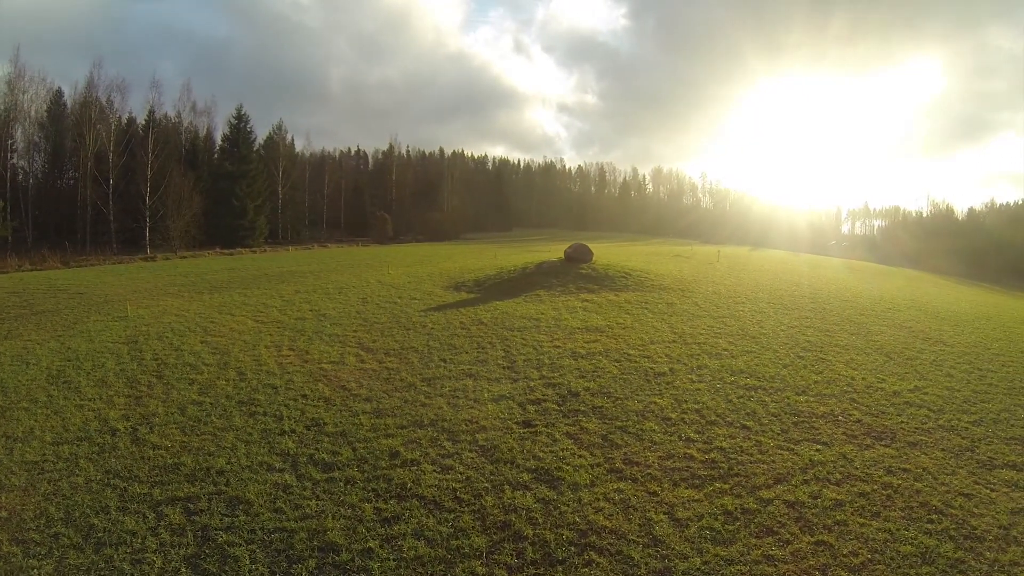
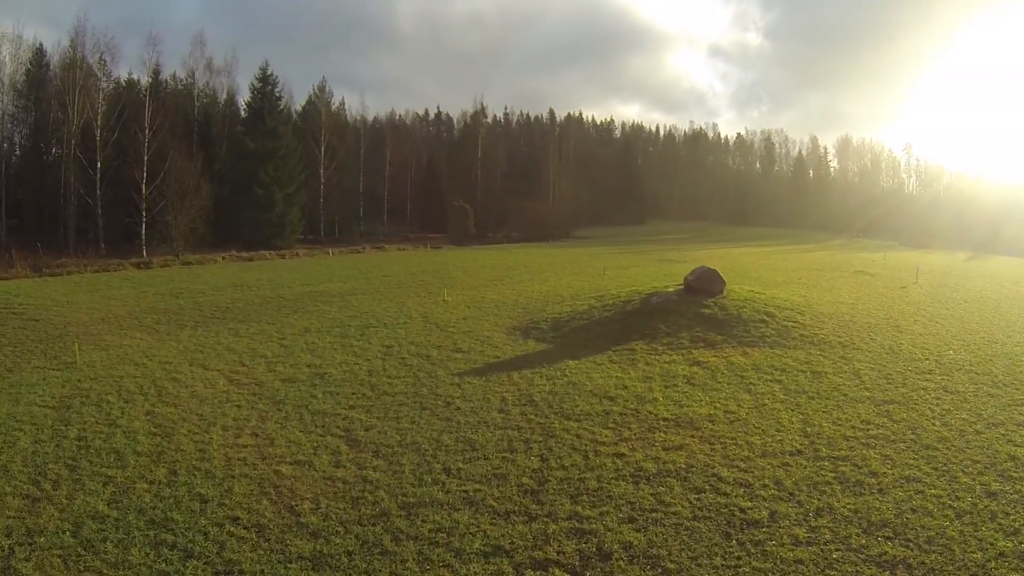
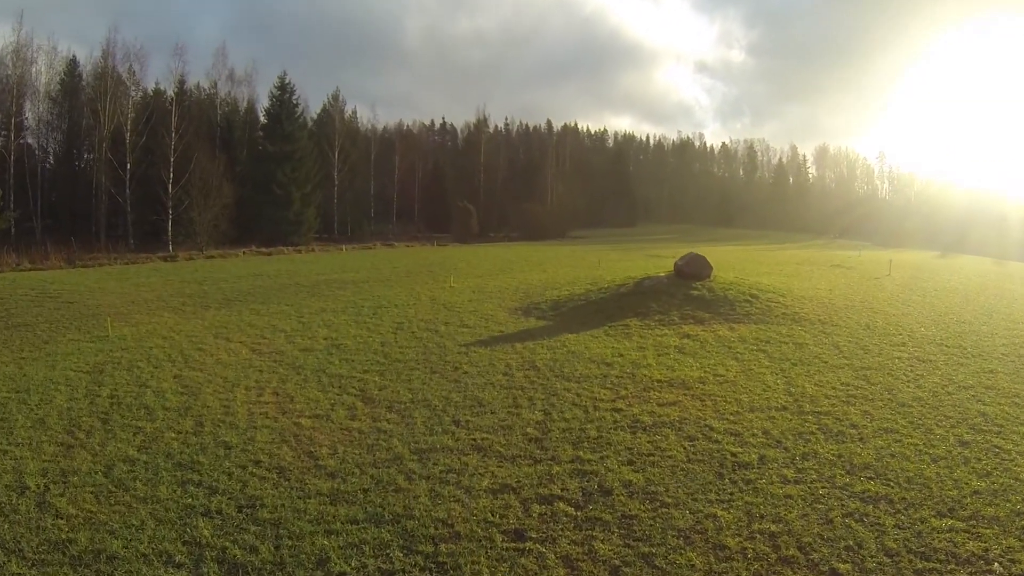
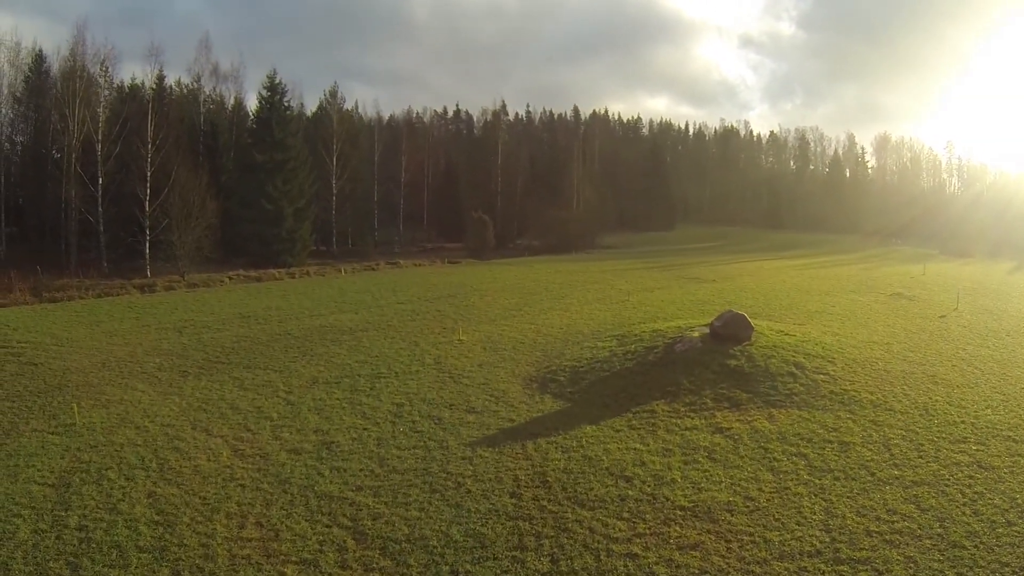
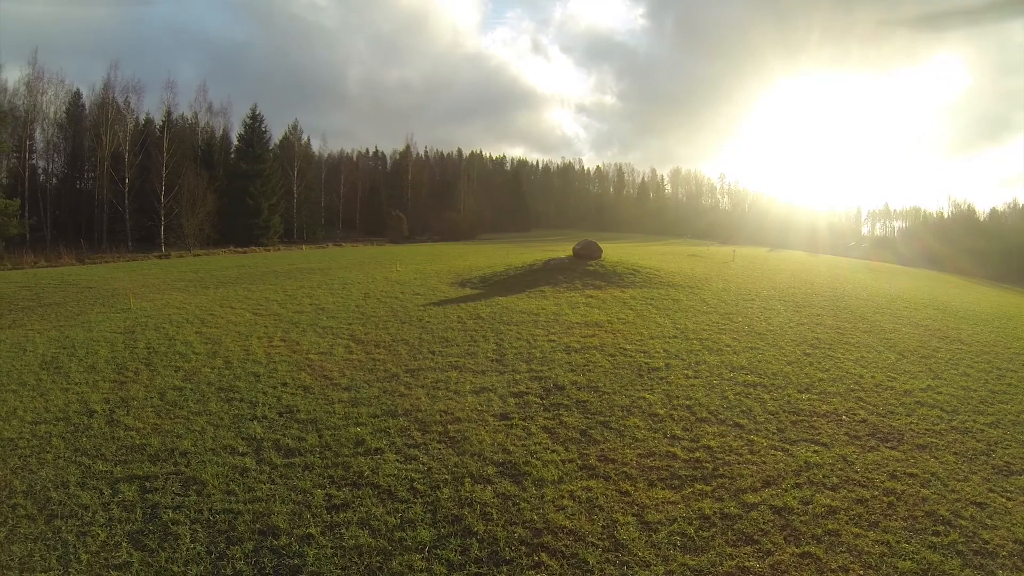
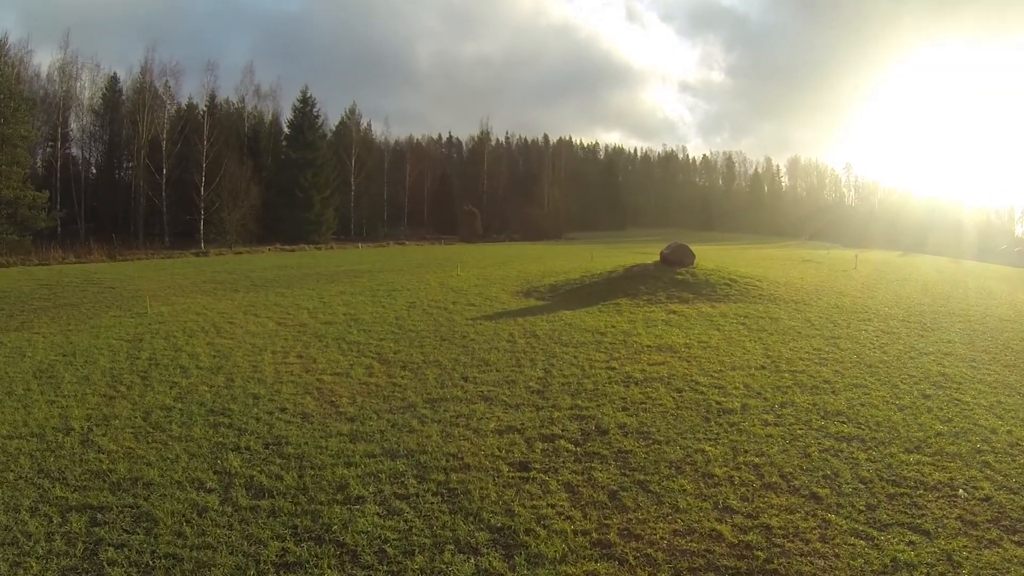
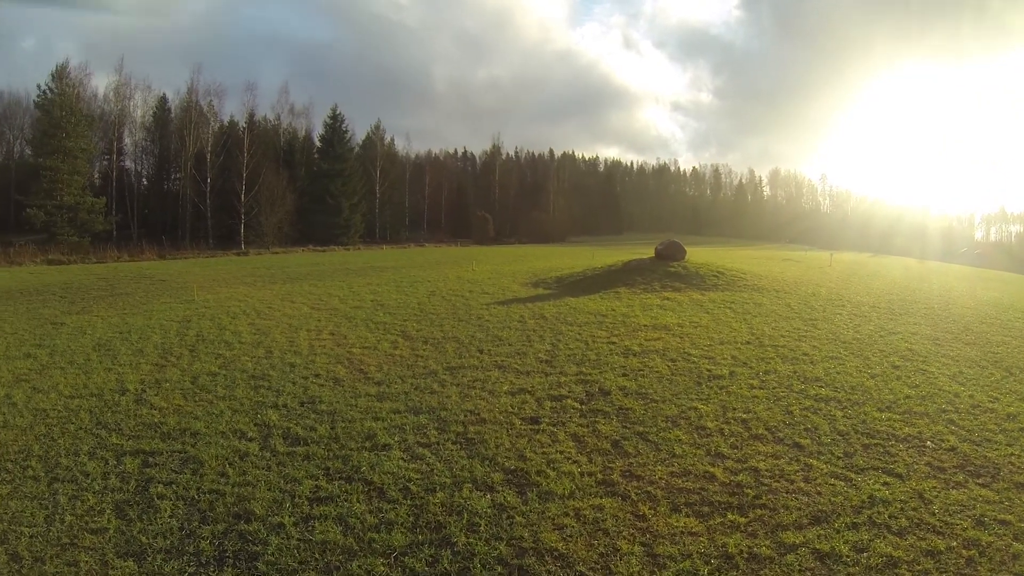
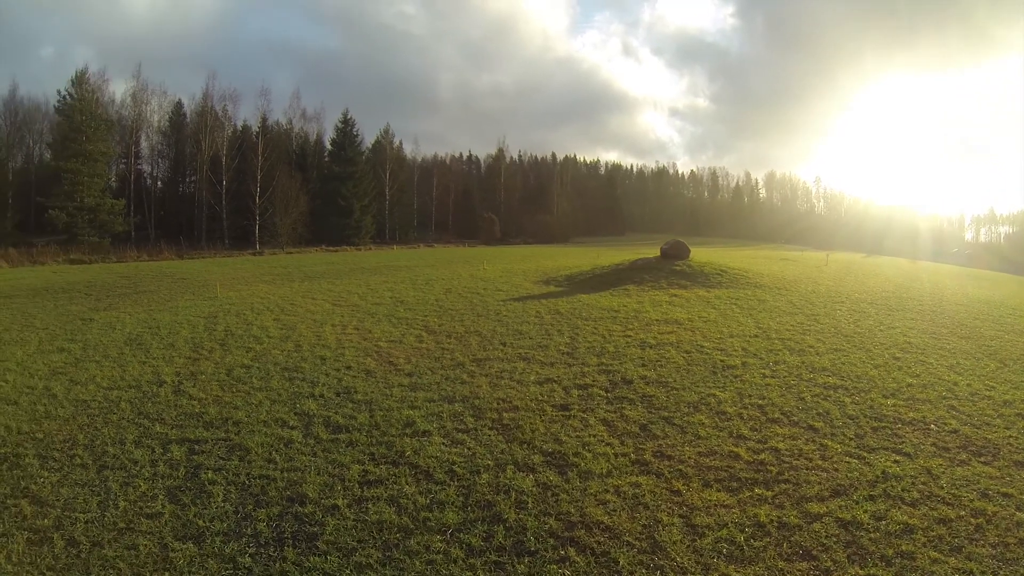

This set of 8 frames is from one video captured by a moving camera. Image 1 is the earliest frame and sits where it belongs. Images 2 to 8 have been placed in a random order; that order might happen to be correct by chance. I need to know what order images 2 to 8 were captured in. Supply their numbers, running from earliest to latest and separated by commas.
5, 8, 7, 6, 3, 2, 4
